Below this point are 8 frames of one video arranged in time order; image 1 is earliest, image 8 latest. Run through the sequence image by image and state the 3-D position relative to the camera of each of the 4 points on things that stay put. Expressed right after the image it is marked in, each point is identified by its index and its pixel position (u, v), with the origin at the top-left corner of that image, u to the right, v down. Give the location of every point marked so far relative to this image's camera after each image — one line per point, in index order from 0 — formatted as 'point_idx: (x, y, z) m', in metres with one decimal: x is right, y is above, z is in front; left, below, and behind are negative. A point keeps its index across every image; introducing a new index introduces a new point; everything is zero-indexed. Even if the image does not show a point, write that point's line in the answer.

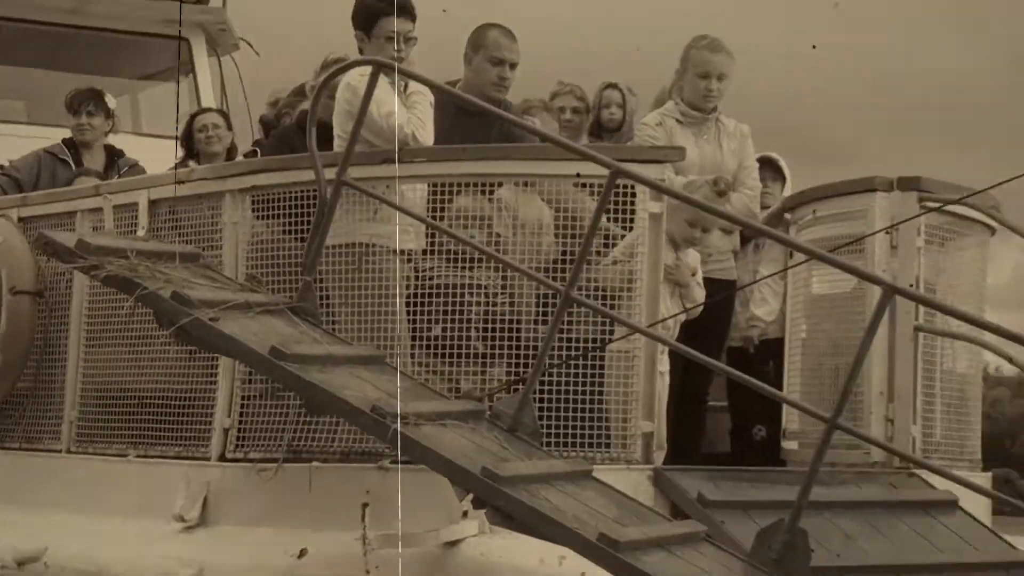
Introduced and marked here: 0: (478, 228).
0: (-0.1, +0.1, +2.7) m
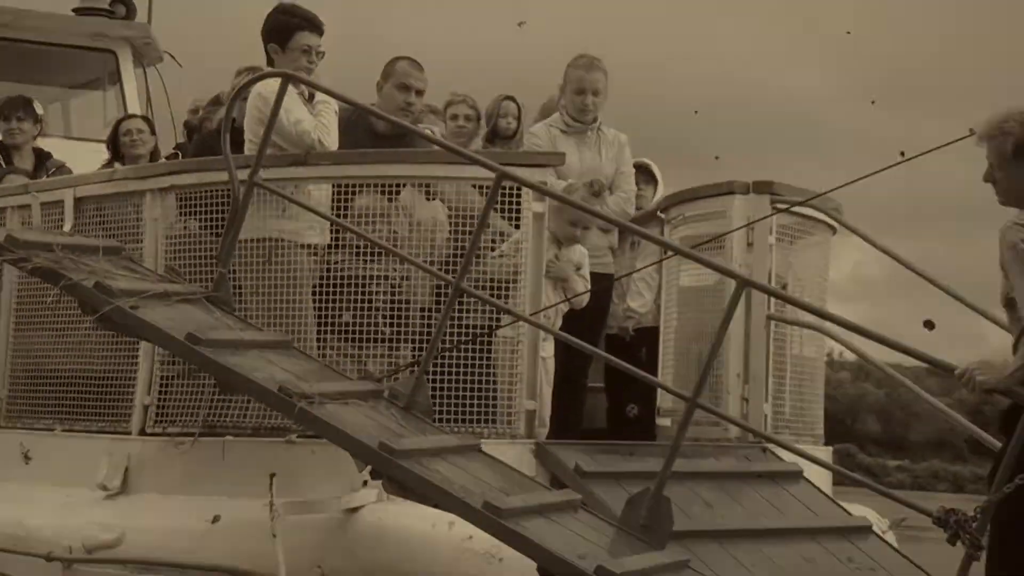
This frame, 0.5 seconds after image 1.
0: (-0.3, +0.1, +3.0) m
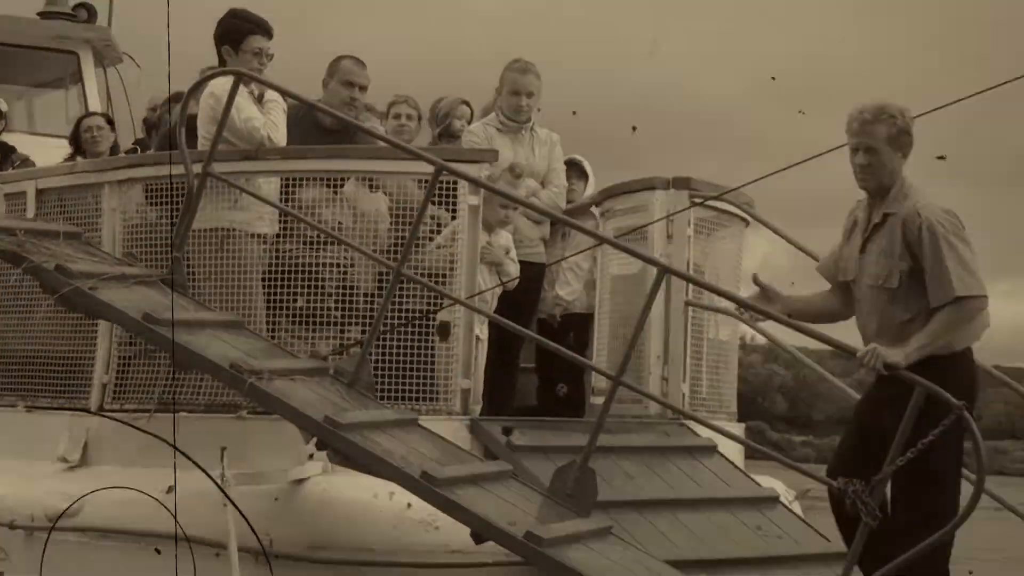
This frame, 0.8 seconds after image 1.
0: (-0.5, +0.2, +3.2) m
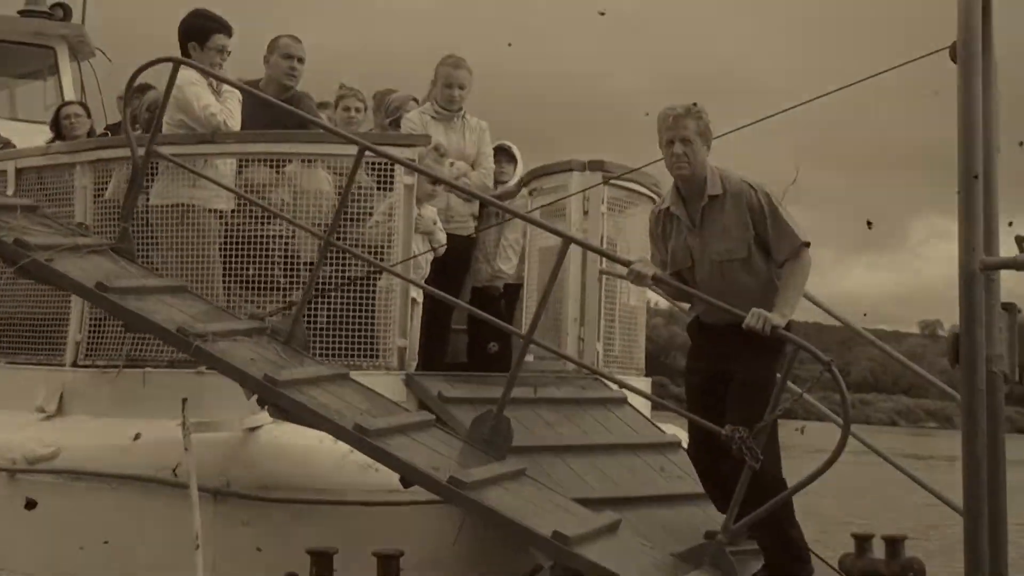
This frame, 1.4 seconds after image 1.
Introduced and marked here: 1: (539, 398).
0: (-0.7, +0.3, +3.6) m
1: (+0.1, -0.3, +3.7) m
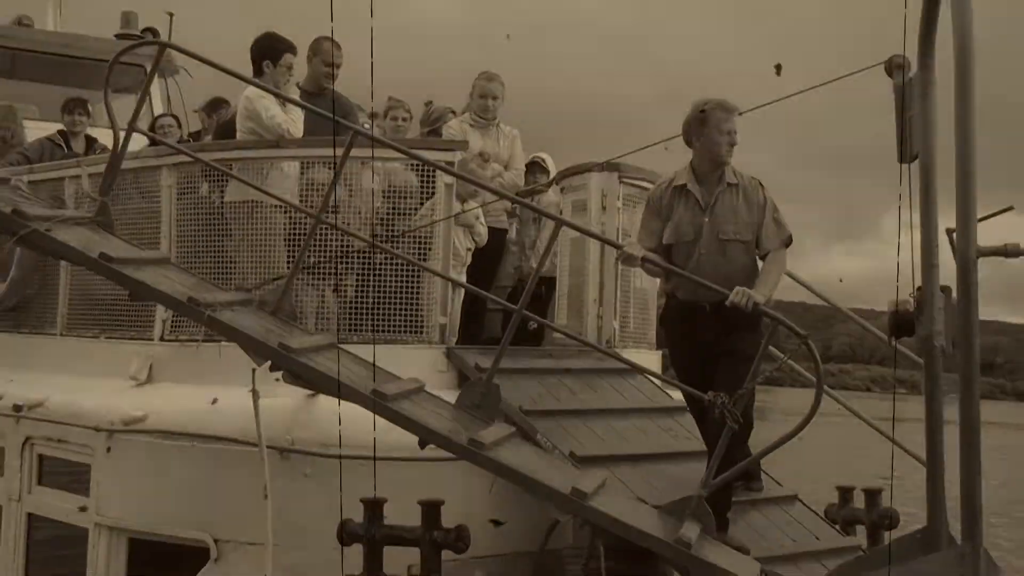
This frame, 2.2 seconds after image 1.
0: (-0.6, +0.3, +4.2) m
1: (+0.2, -0.3, +4.3) m
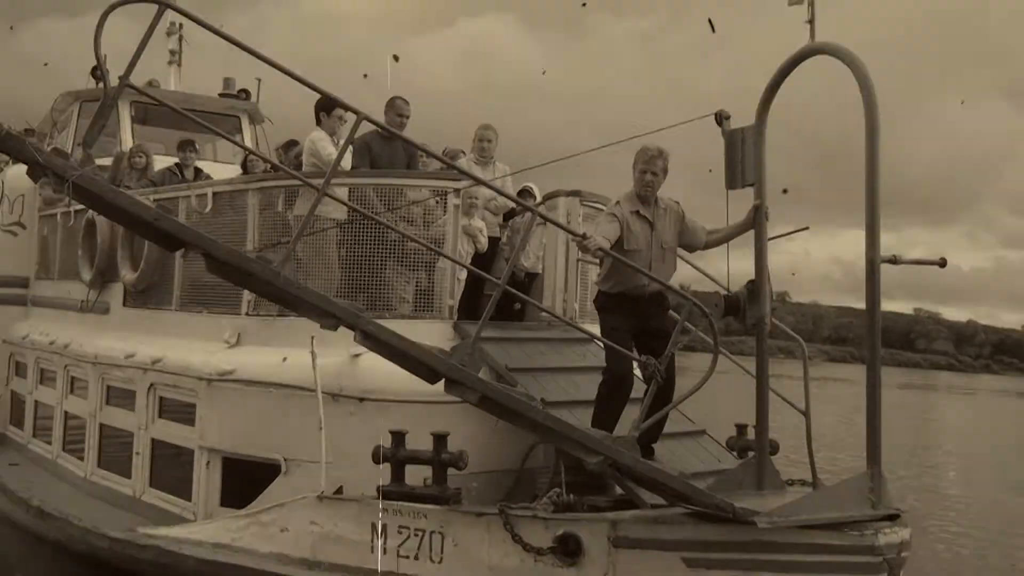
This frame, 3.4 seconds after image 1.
0: (-0.6, +0.4, +5.7) m
1: (+0.1, -0.2, +5.8) m
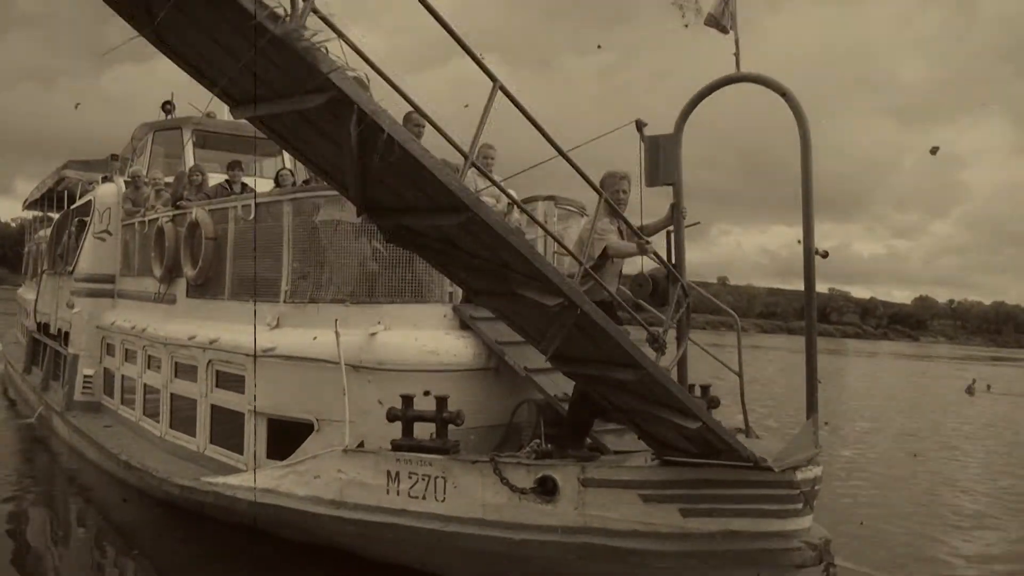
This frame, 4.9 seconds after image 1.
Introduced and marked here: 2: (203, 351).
0: (-0.7, +0.4, +7.0) m
1: (+0.1, -0.2, +6.9) m
2: (-1.8, -0.4, +7.4) m
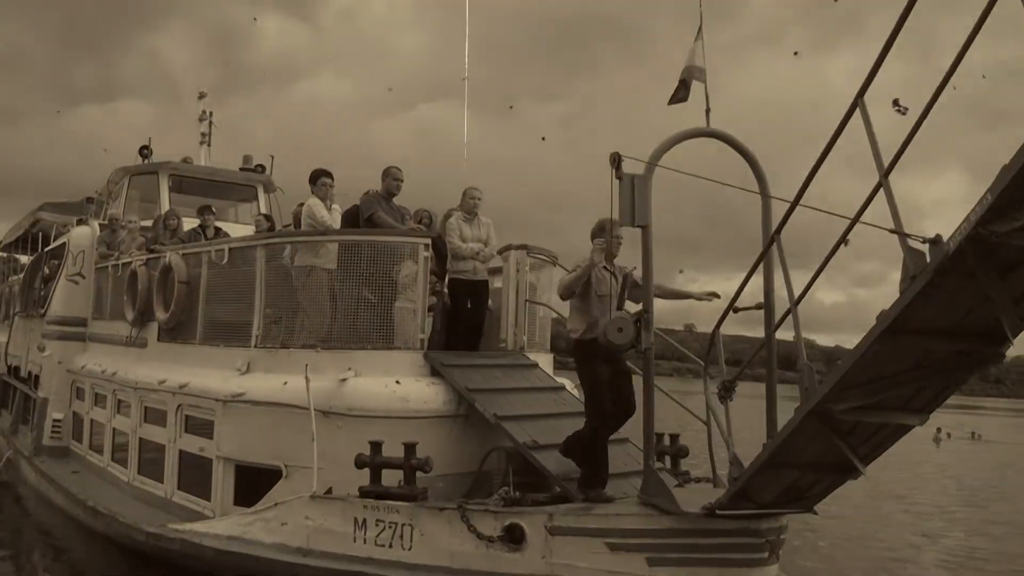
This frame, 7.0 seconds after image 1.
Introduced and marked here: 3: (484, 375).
0: (-0.8, +0.2, +7.0) m
1: (-0.1, -0.4, +6.9) m
2: (-1.9, -0.6, +7.4) m
3: (-0.1, -0.5, +6.8) m
